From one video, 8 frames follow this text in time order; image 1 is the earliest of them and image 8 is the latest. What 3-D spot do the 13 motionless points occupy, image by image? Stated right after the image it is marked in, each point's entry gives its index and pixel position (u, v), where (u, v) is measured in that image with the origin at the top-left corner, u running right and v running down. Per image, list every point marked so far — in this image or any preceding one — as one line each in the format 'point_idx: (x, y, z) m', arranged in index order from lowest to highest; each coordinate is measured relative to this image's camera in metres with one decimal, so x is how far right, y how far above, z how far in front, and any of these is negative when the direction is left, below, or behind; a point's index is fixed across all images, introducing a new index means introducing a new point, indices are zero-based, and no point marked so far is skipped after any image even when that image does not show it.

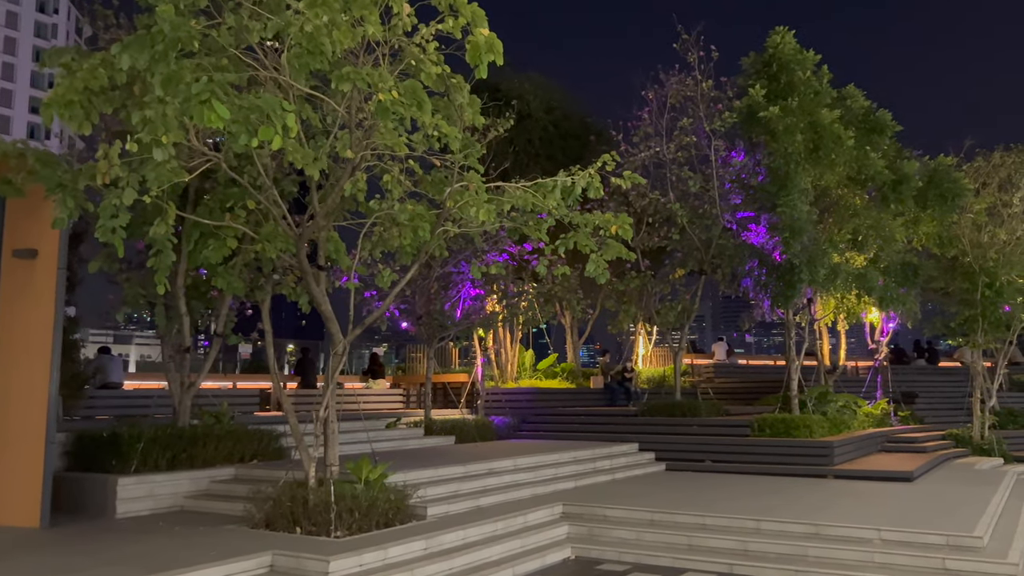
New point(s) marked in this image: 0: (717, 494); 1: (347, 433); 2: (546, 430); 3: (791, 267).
0: (+2.4, -2.4, +9.5) m
1: (-2.3, -2.0, +11.4) m
2: (+0.6, -2.4, +14.0) m
3: (+4.1, +0.3, +12.0) m
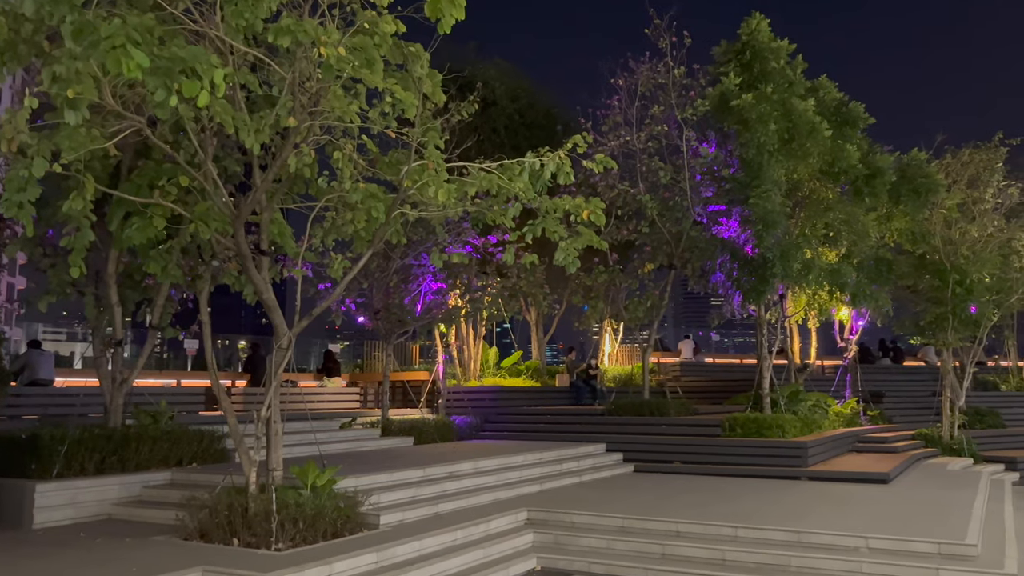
0: (+1.9, -2.3, +9.0) m
1: (-2.8, -1.9, +10.7) m
2: (0.0, -2.3, +13.5) m
3: (+3.5, +0.4, +11.6) m
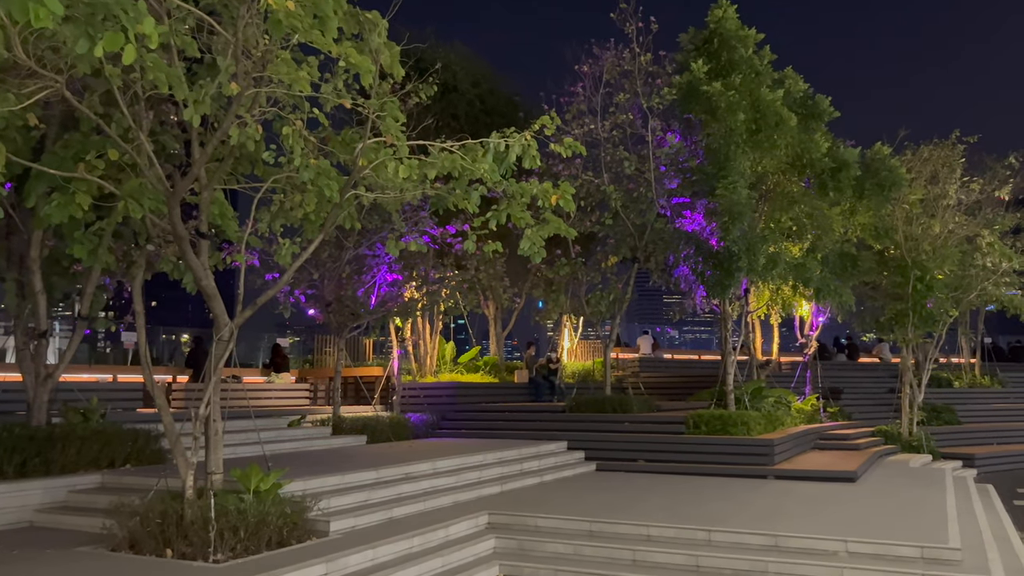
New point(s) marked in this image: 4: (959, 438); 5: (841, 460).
0: (+1.5, -2.2, +8.7) m
1: (-3.3, -1.8, +10.1) m
2: (-0.7, -2.2, +13.0) m
3: (+3.0, +0.4, +11.3) m
4: (+8.2, -2.7, +15.0) m
5: (+4.6, -2.4, +11.3) m
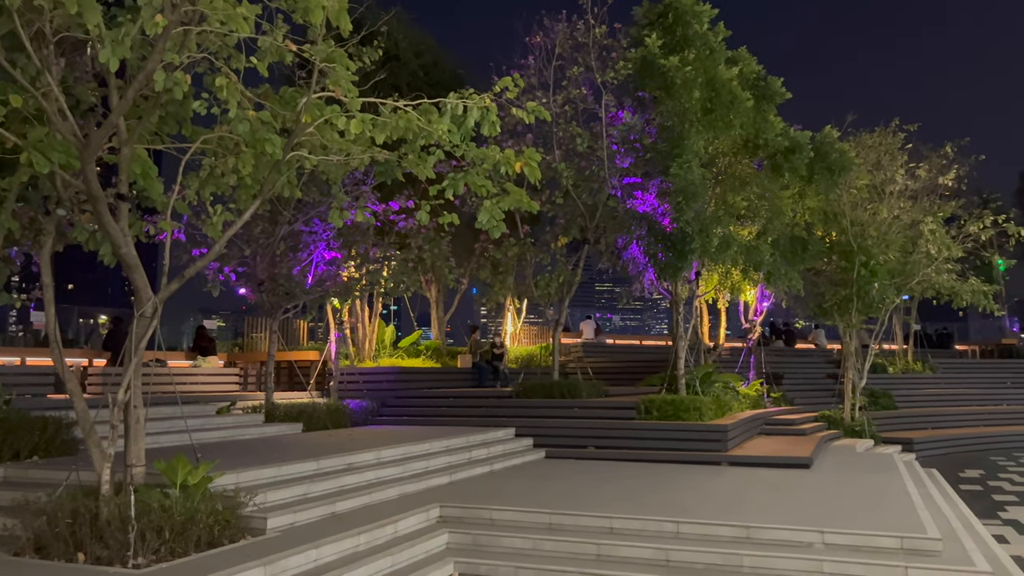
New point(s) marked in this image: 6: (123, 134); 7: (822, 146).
0: (+1.0, -2.0, +8.3) m
1: (-3.9, -1.5, +9.3) m
2: (-1.6, -1.9, +12.4) m
3: (+2.3, +0.7, +11.0) m
4: (+7.1, -2.5, +15.2) m
5: (+3.8, -2.2, +11.2) m
6: (-2.6, +1.0, +5.6) m
7: (+4.9, +2.2, +12.9) m
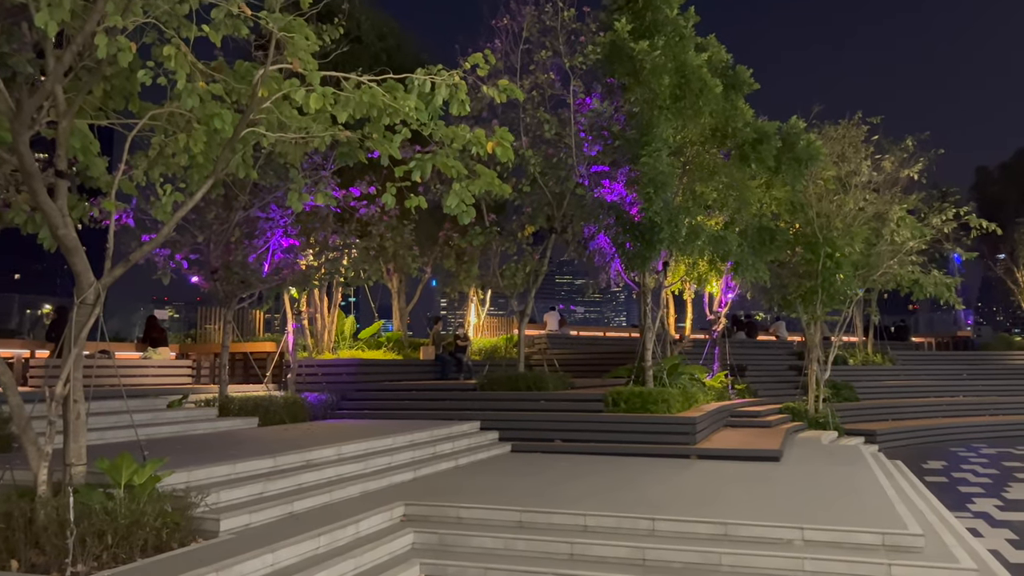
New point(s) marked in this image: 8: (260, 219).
0: (+0.7, -1.9, +8.1) m
1: (-4.3, -1.4, +8.8) m
2: (-2.1, -1.8, +12.0) m
3: (+1.8, +0.8, +10.8) m
4: (+6.5, -2.3, +15.2) m
5: (+3.3, -2.0, +11.1) m
6: (-2.8, +1.1, +5.1) m
7: (+4.3, +2.4, +12.8) m
8: (-3.4, +0.9, +11.1) m
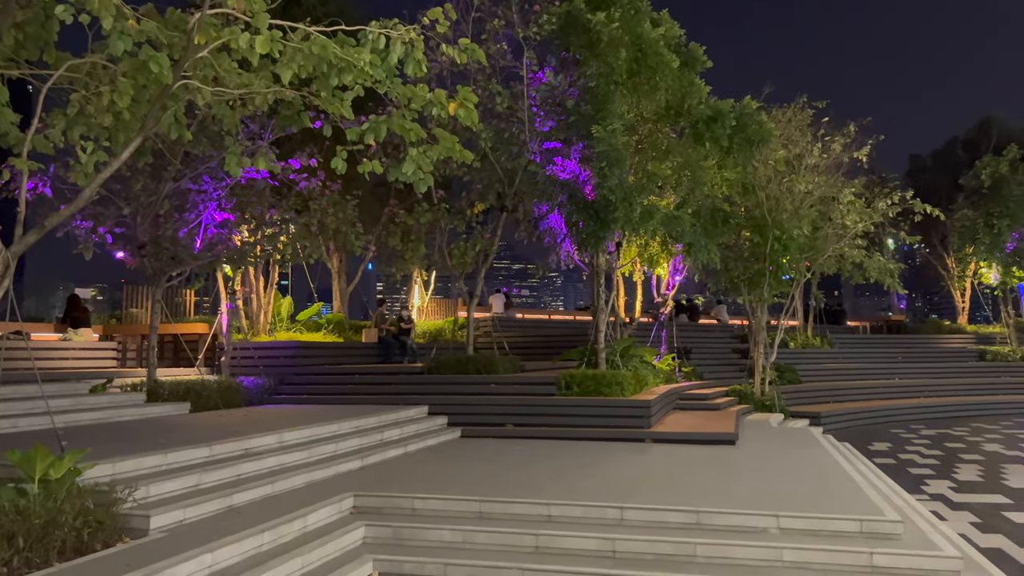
0: (+0.2, -1.7, +7.7) m
1: (-4.8, -1.1, +8.0) m
2: (-2.8, -1.5, +11.4) m
3: (+1.2, +1.1, +10.5) m
4: (+5.4, -2.0, +15.3) m
5: (+2.7, -1.8, +11.0) m
6: (-3.0, +1.3, +4.5) m
7: (+3.6, +2.7, +12.6) m
8: (-4.1, +1.2, +10.4) m
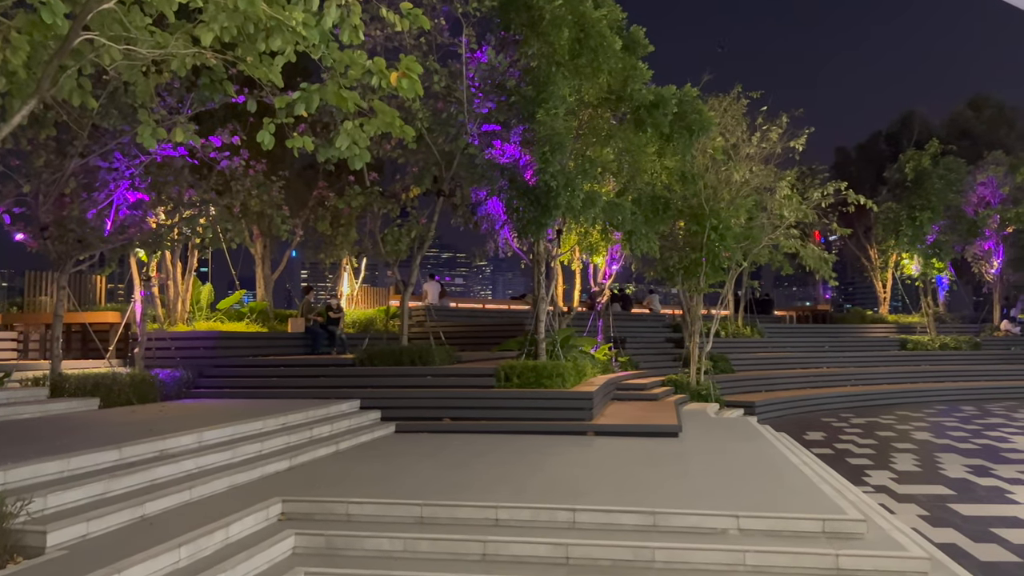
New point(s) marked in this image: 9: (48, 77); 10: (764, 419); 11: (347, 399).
0: (-0.3, -1.6, +7.3) m
1: (-5.3, -1.0, +7.2) m
2: (-3.7, -1.3, +10.8) m
3: (+0.4, +1.2, +10.1) m
4: (+4.2, -1.8, +15.4) m
5: (+1.8, -1.6, +10.8) m
6: (-3.2, +1.4, +3.8) m
7: (+2.6, +2.8, +12.5) m
8: (-4.8, +1.4, +9.6) m
9: (-2.5, +1.1, +4.4) m
10: (+4.3, -2.2, +14.0) m
11: (-2.0, -1.3, +9.9) m
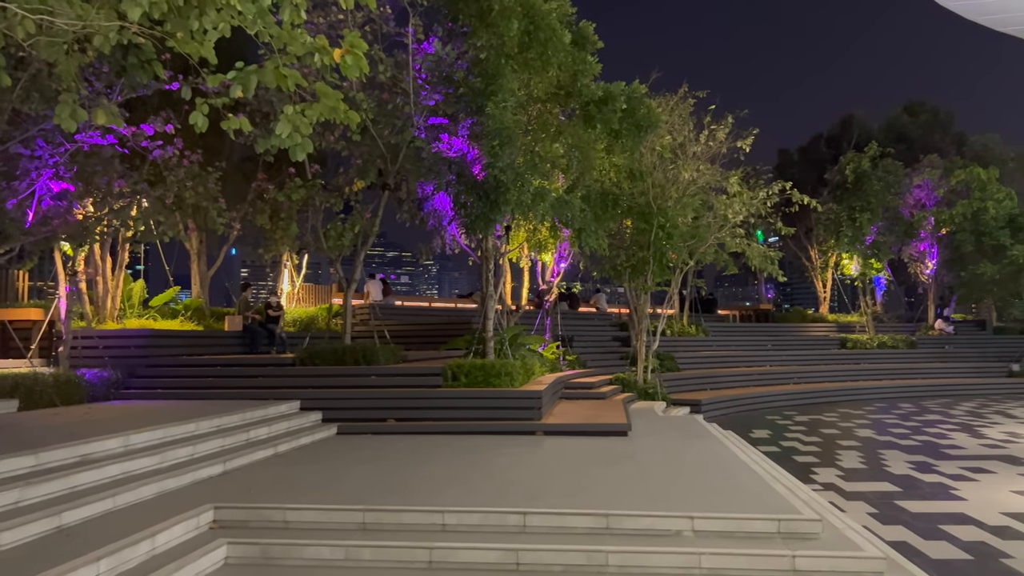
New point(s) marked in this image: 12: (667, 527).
0: (-0.8, -1.5, +7.1) m
1: (-5.8, -0.9, +6.6) m
2: (-4.4, -1.2, +10.3) m
3: (-0.2, +1.2, +9.9) m
4: (+3.2, -1.8, +15.4) m
5: (+1.1, -1.6, +10.6) m
6: (-3.4, +1.4, +3.3) m
7: (+1.8, +2.9, +12.4) m
8: (-5.4, +1.5, +9.0) m
9: (-2.8, +1.2, +4.0) m
10: (+3.4, -2.2, +14.0) m
11: (-2.6, -1.3, +9.6) m
12: (+0.9, -1.5, +5.0) m
